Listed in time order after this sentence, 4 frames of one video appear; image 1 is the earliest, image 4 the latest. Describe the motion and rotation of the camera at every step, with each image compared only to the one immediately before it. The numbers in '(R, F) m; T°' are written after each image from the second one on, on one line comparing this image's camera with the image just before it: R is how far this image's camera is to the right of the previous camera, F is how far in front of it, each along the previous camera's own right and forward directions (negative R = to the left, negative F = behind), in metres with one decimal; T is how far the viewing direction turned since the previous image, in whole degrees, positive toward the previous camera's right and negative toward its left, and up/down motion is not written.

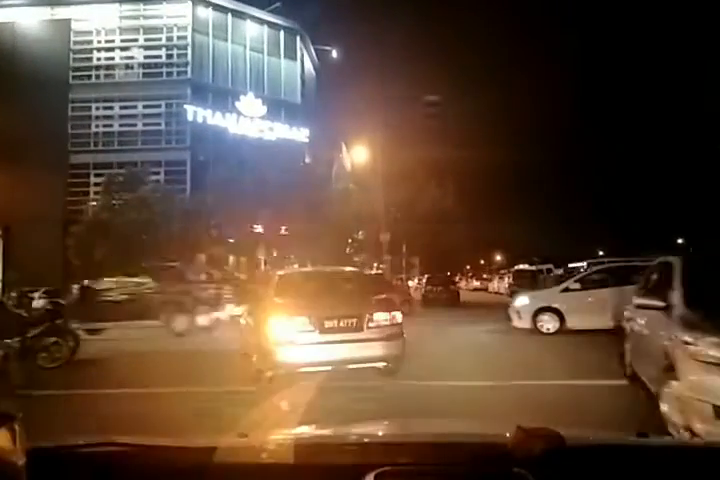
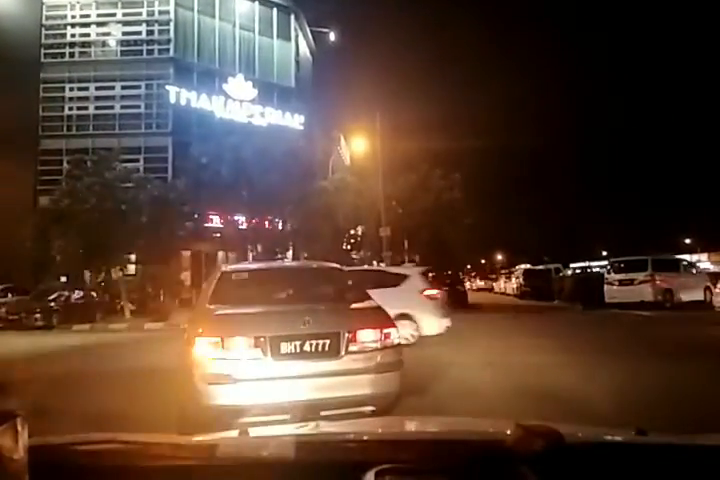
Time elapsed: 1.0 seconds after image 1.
(-1.3, +0.3) m; +4°
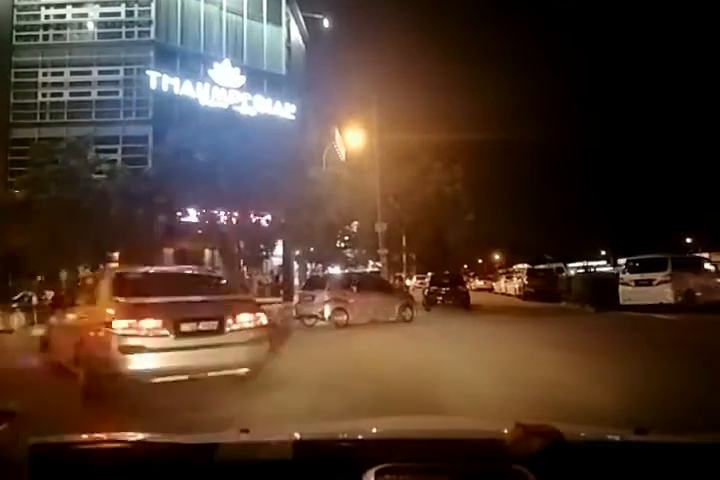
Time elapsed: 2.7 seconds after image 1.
(-1.4, +0.2) m; +4°
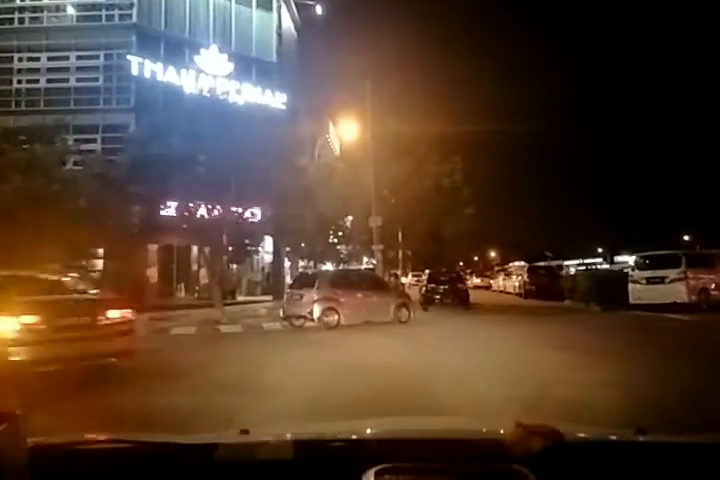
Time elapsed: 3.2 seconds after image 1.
(-1.1, +0.3) m; +4°
